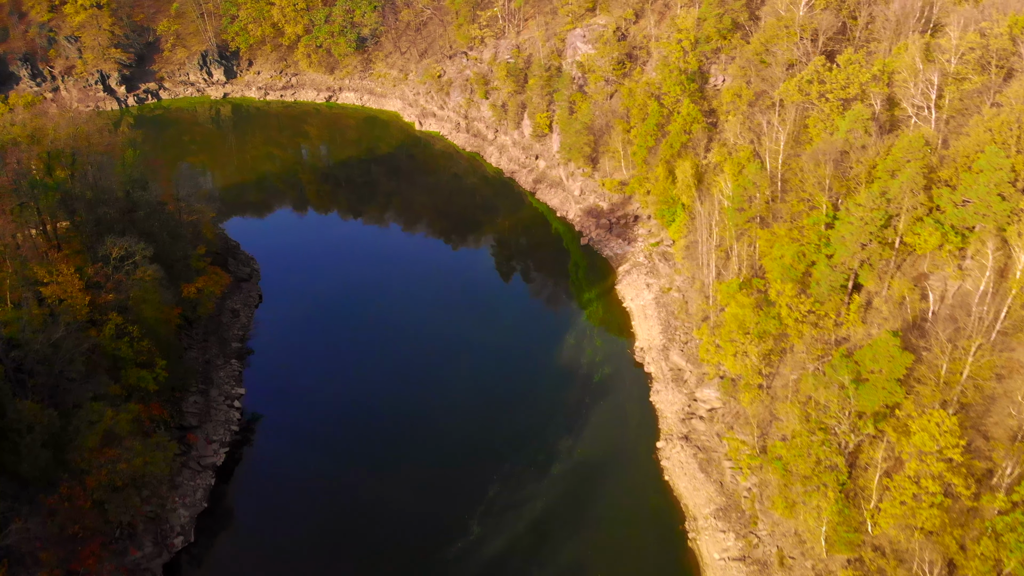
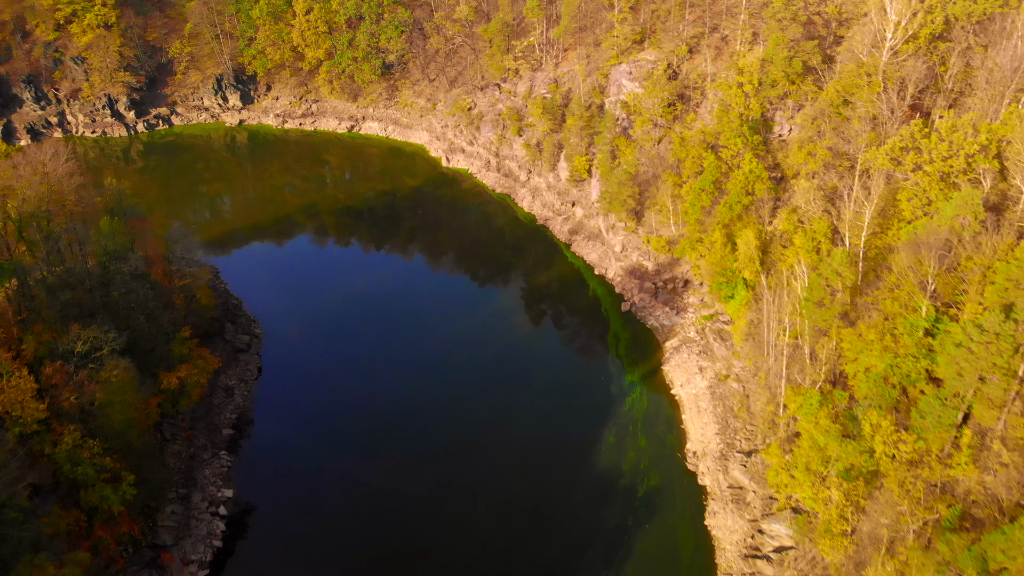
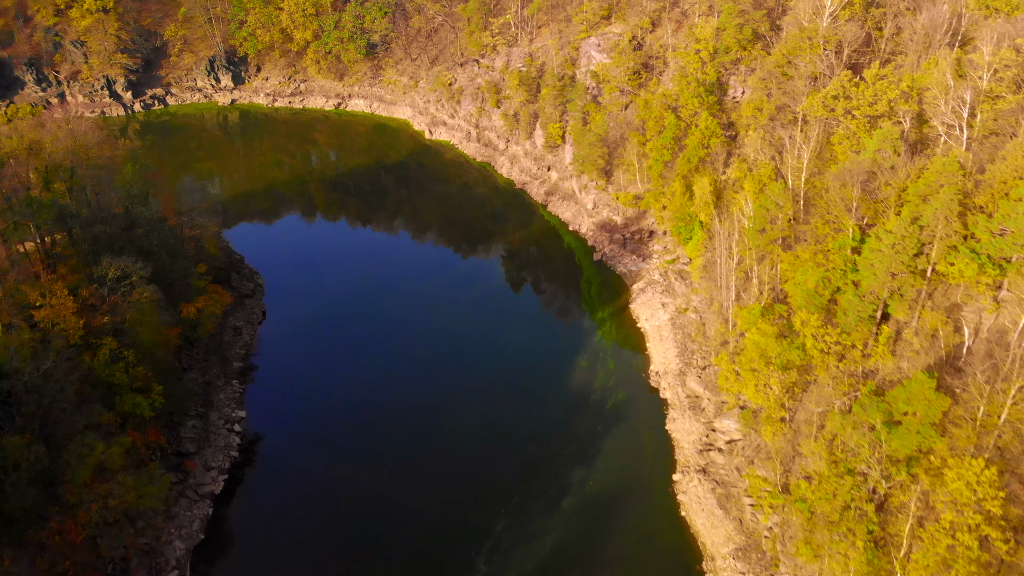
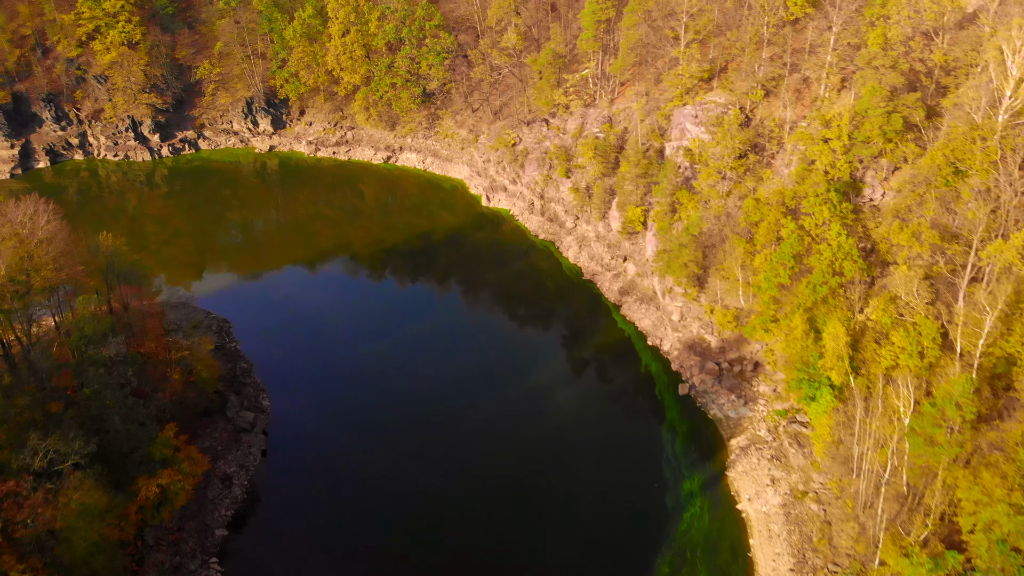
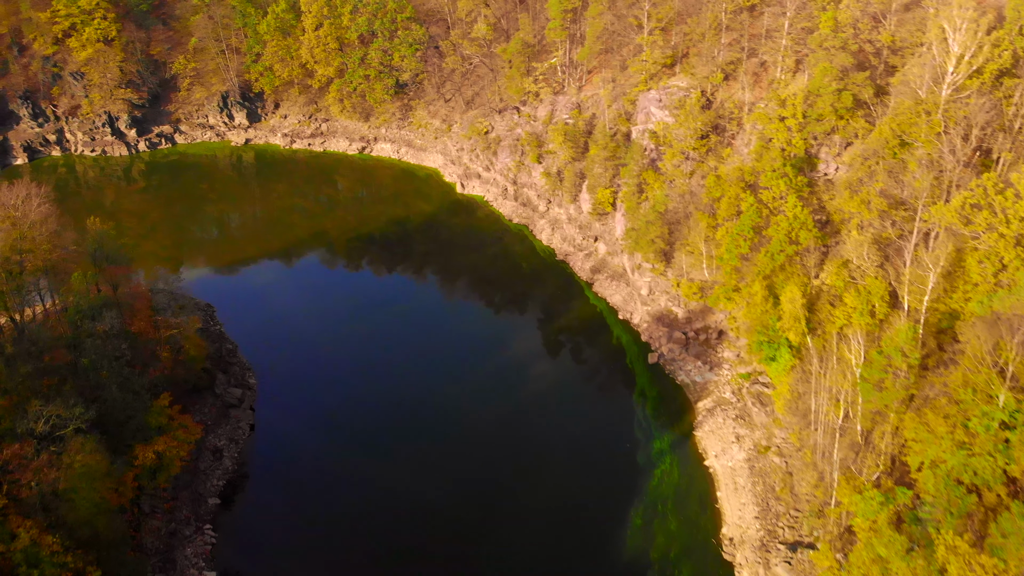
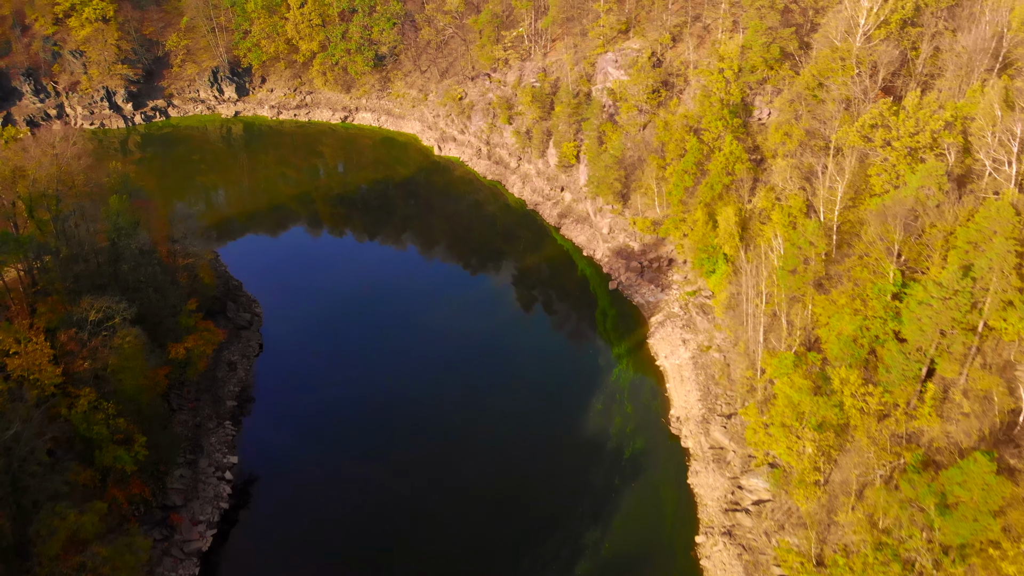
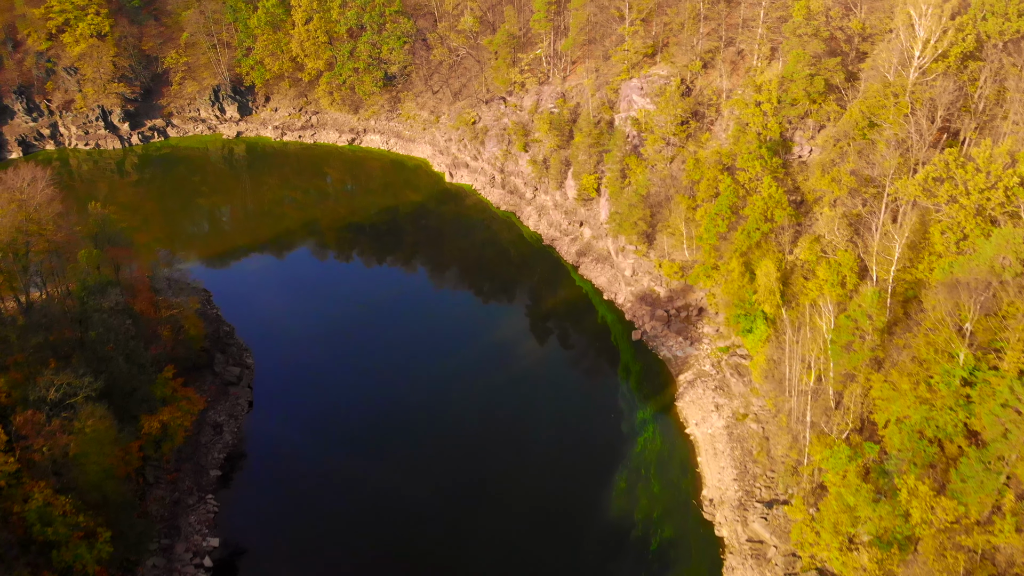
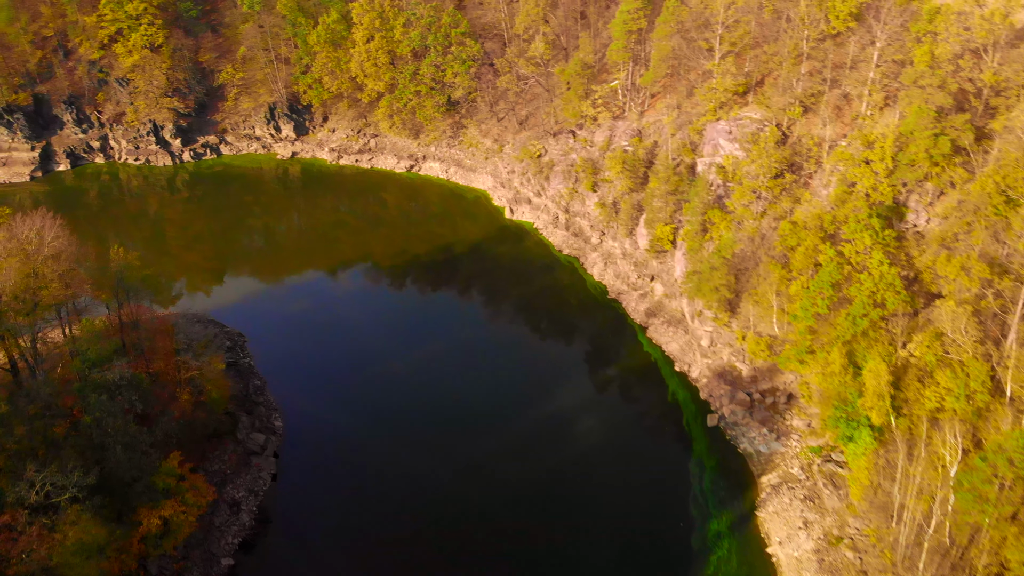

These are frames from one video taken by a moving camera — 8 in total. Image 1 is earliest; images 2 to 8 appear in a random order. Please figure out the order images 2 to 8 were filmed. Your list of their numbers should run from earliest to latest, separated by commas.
3, 6, 2, 7, 5, 4, 8
